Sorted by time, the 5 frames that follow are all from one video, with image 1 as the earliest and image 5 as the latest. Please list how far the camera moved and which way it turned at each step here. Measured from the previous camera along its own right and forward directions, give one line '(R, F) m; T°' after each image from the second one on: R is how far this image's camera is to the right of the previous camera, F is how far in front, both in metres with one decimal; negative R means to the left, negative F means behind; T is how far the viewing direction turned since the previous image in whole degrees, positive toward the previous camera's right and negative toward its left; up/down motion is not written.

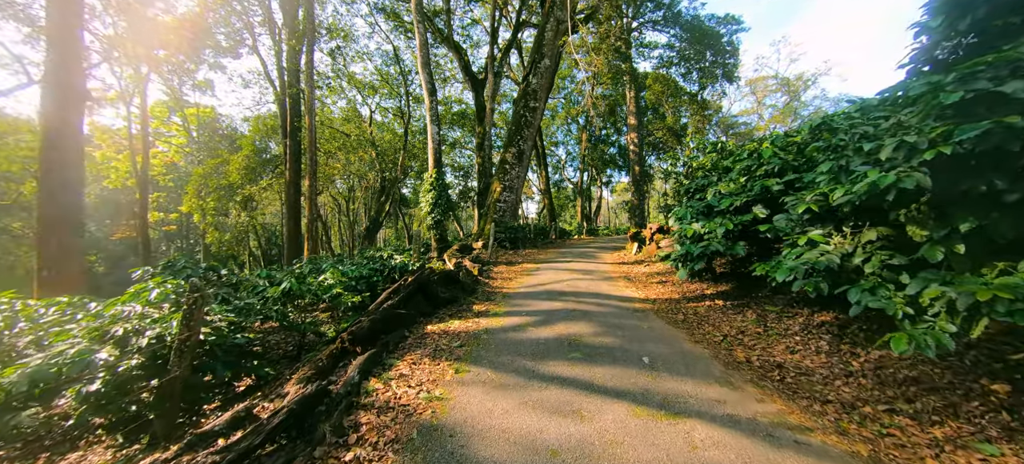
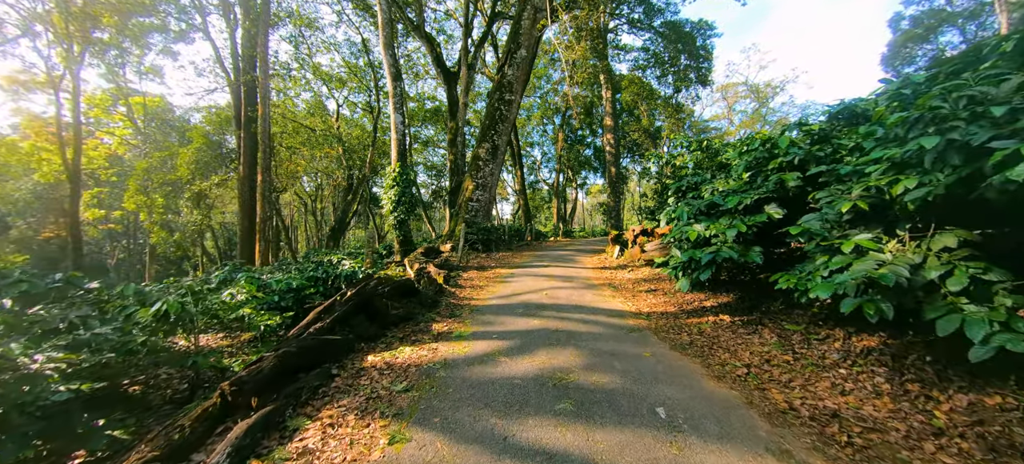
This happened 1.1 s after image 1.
(+0.1, +1.1) m; +4°
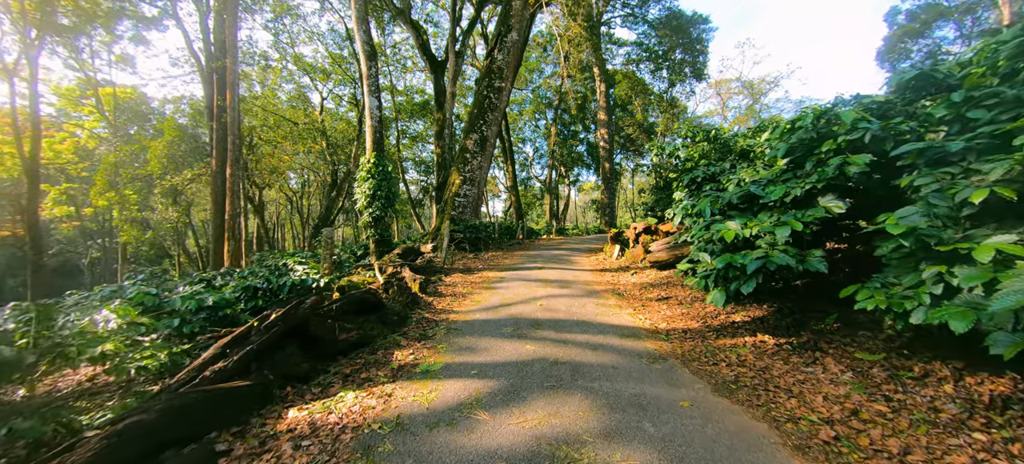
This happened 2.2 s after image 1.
(+0.1, +1.1) m; +1°
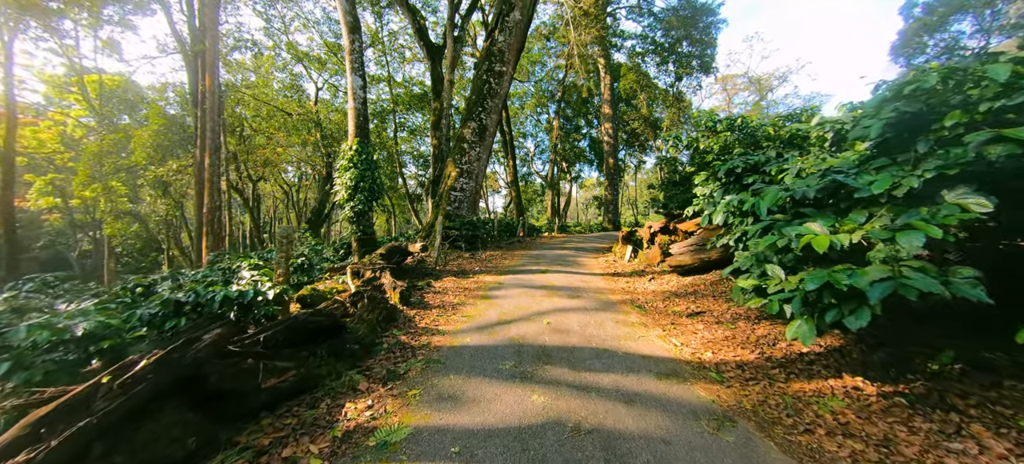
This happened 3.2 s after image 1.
(0.0, +1.1) m; 0°
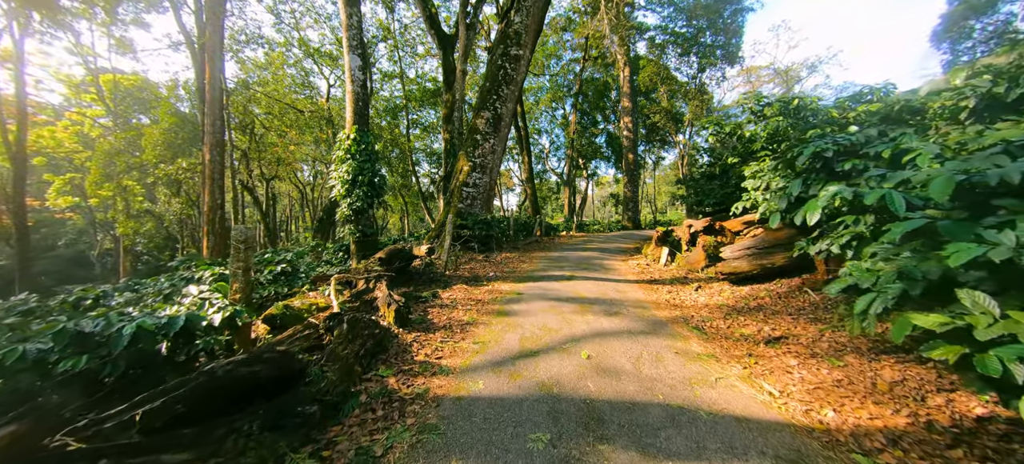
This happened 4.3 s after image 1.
(-0.1, +1.1) m; -2°
